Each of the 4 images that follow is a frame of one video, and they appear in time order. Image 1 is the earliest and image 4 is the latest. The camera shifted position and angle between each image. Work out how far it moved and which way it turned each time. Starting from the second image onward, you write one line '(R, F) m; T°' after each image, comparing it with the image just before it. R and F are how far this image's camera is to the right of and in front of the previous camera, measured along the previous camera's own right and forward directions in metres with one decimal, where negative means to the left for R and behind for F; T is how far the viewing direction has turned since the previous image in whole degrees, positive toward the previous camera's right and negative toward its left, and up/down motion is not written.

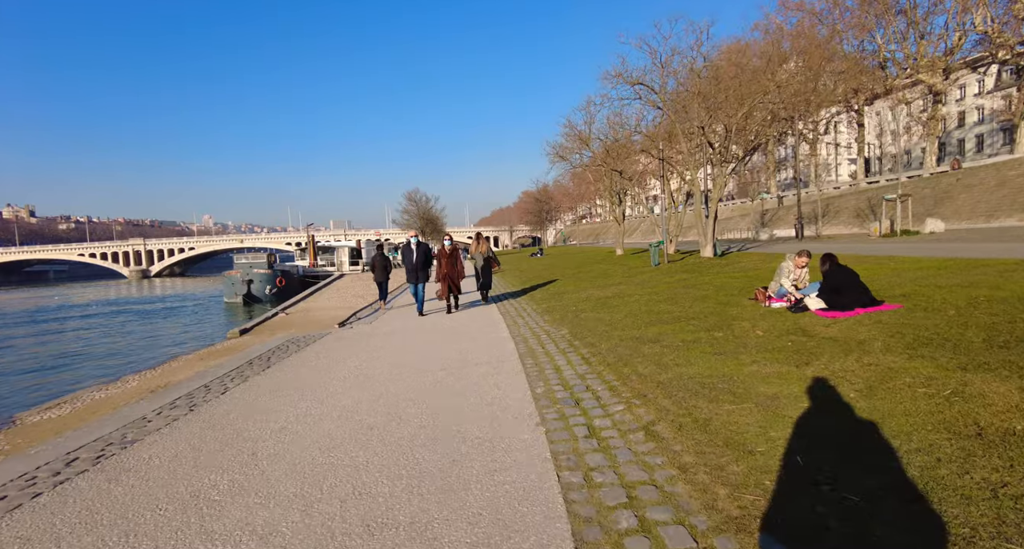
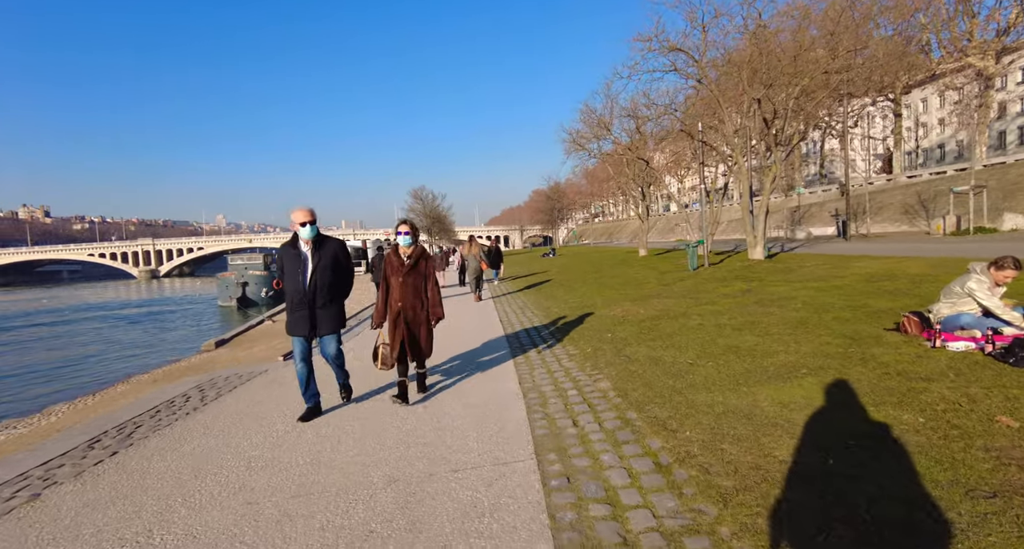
(0.0, +3.2) m; -1°
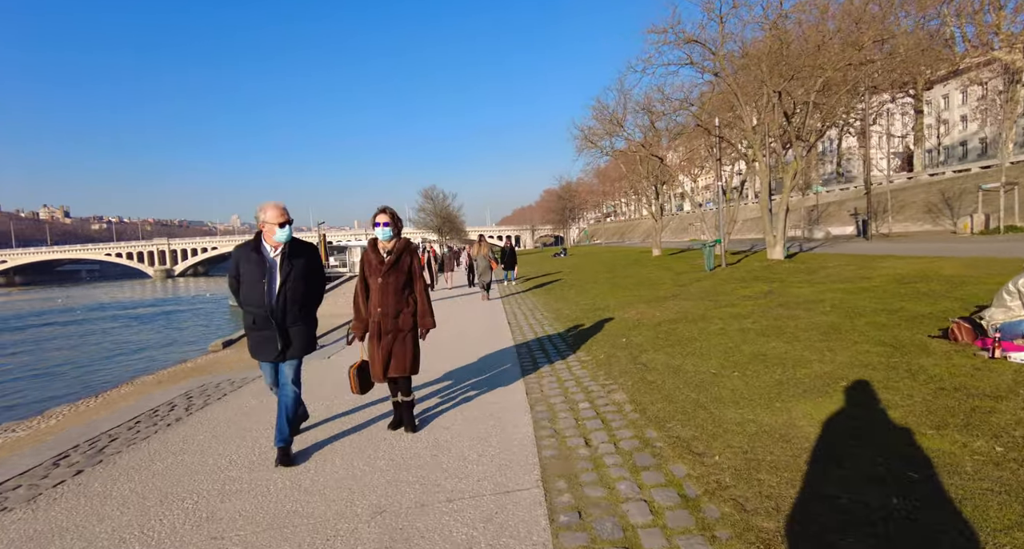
(+0.1, +0.5) m; -1°
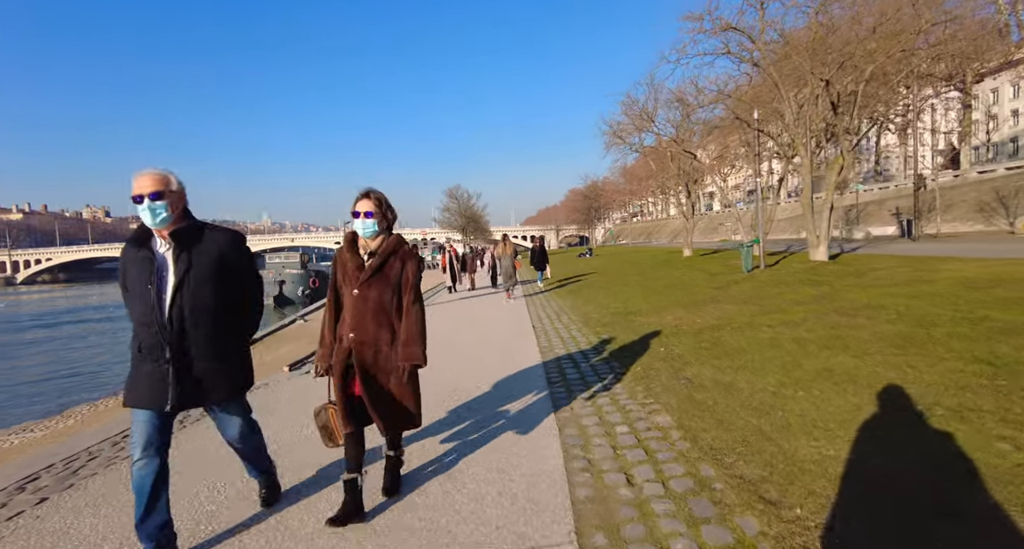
(0.0, +0.7) m; -3°
